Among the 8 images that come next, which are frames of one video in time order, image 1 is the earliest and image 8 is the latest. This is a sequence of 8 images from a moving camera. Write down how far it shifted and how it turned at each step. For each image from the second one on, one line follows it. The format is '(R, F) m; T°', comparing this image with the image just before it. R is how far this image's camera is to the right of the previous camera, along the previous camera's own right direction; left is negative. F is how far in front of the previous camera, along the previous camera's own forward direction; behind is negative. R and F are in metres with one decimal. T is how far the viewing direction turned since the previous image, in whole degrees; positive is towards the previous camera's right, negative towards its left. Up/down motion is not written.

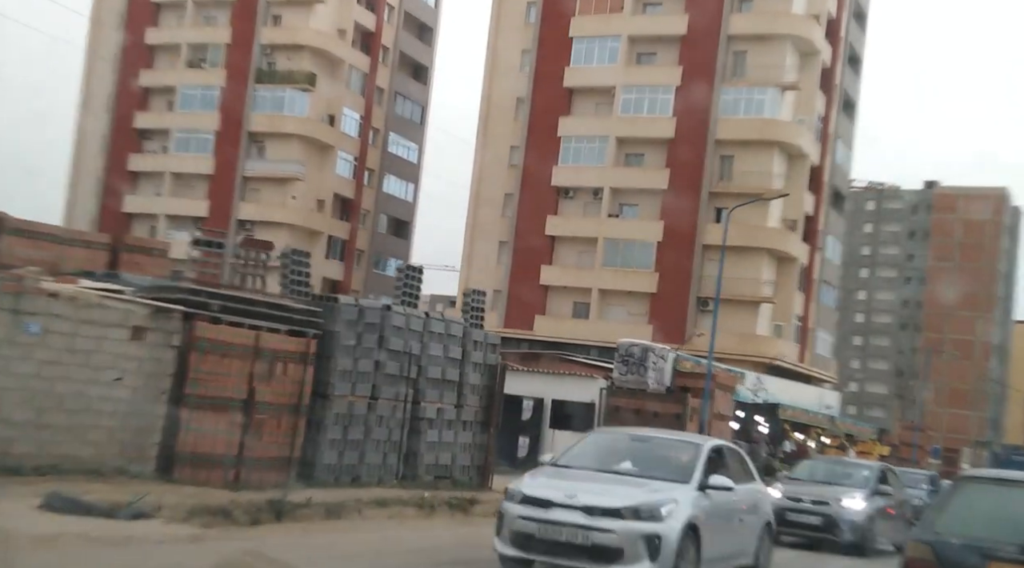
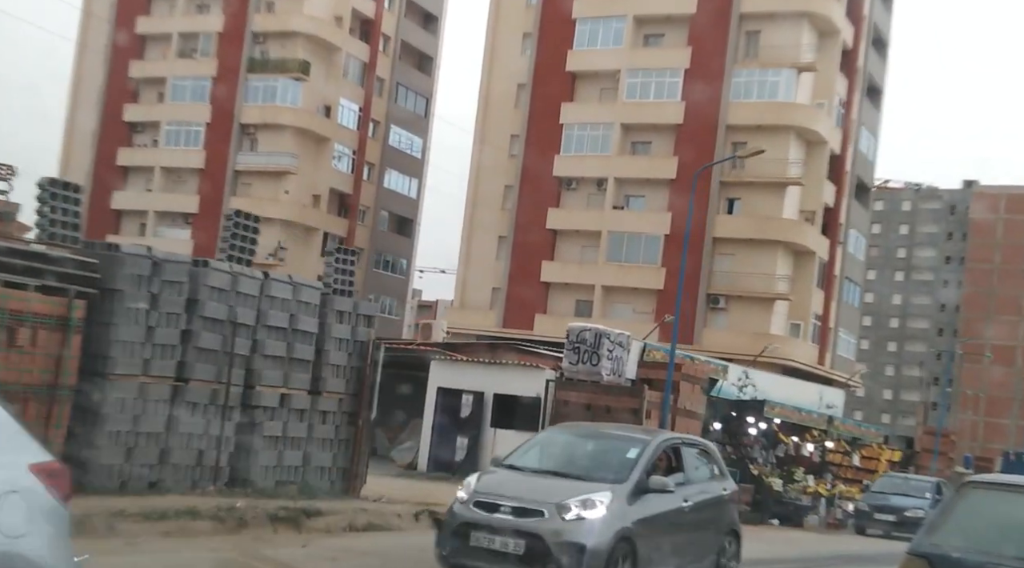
(+1.5, +3.2) m; -2°
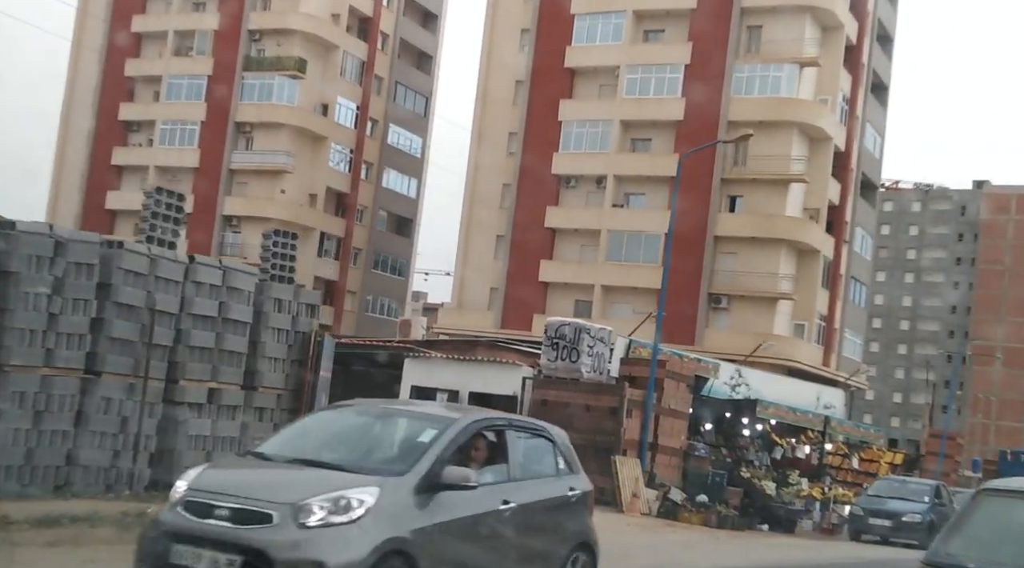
(+0.5, +1.0) m; 0°
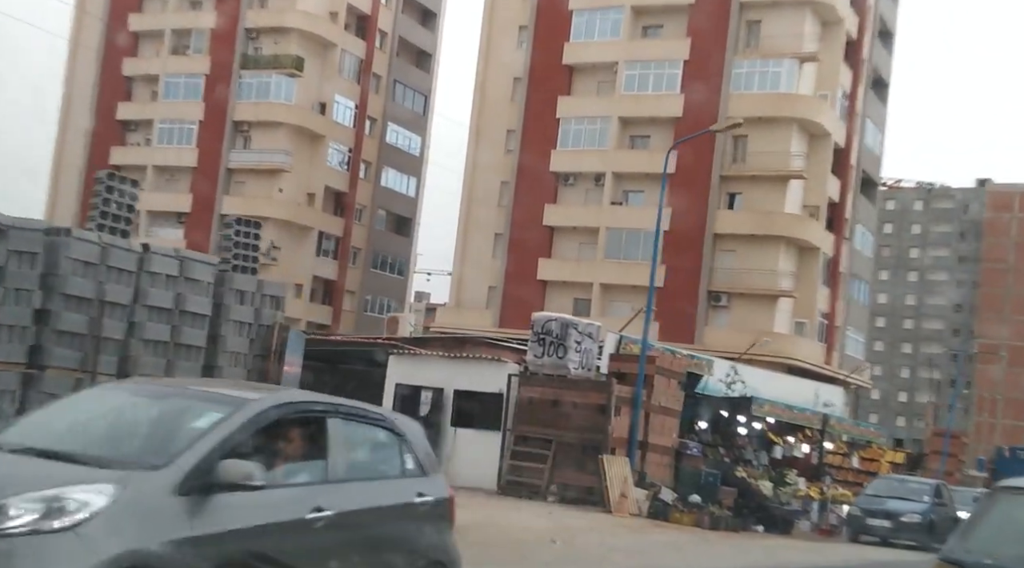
(+0.3, +0.4) m; 0°
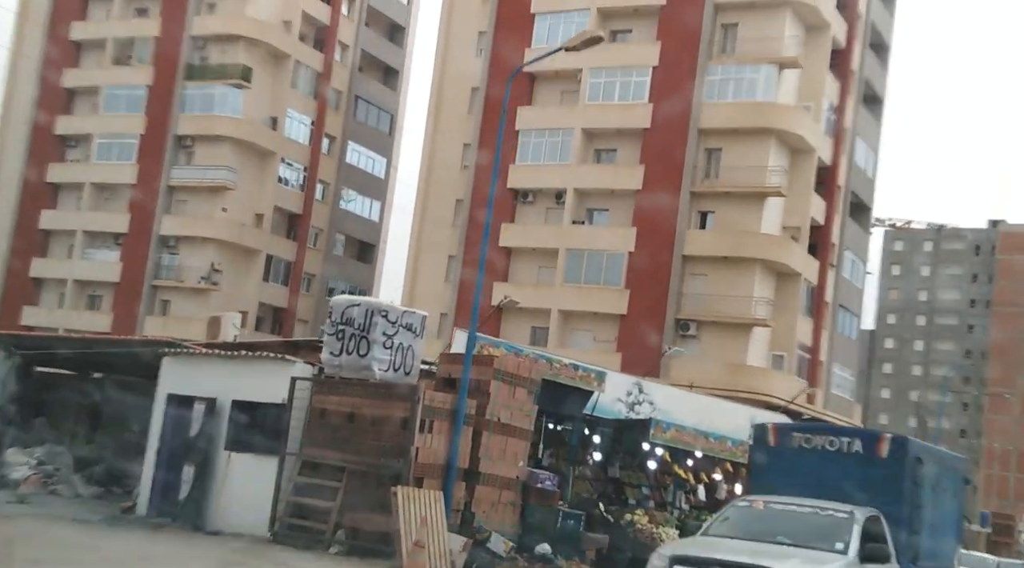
(+2.3, +4.5) m; -1°
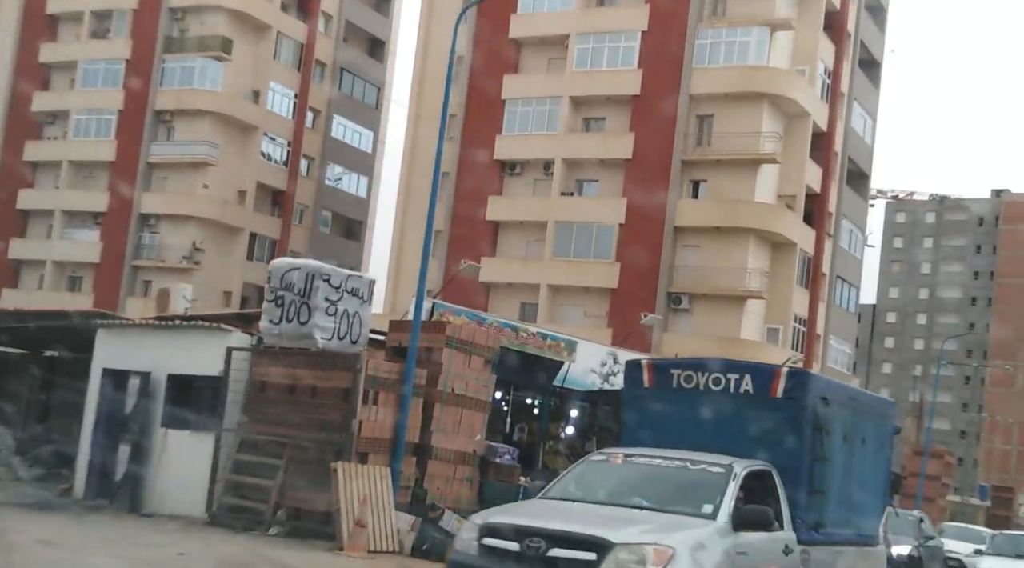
(+0.5, +1.3) m; 0°
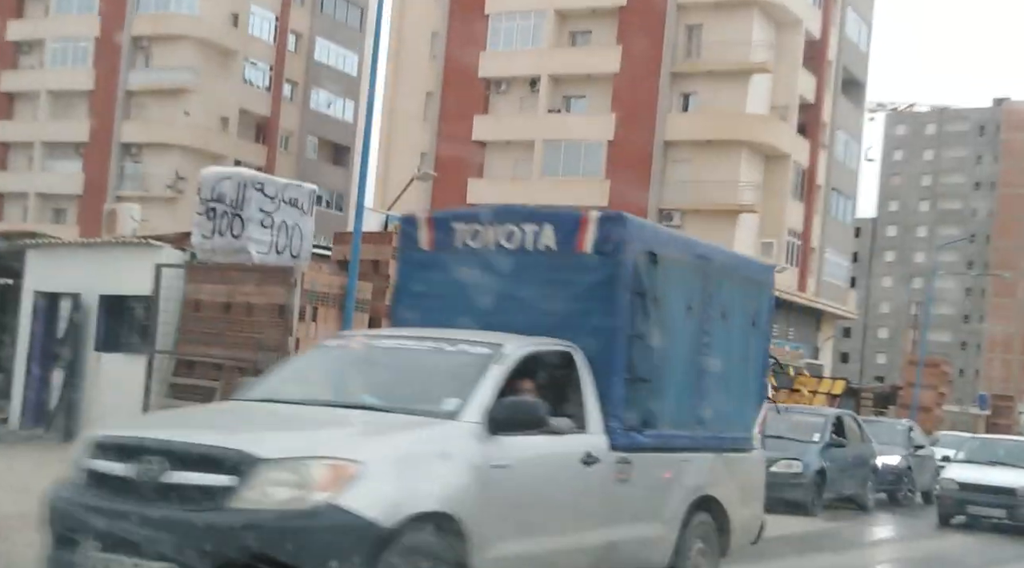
(+0.4, +0.9) m; 0°
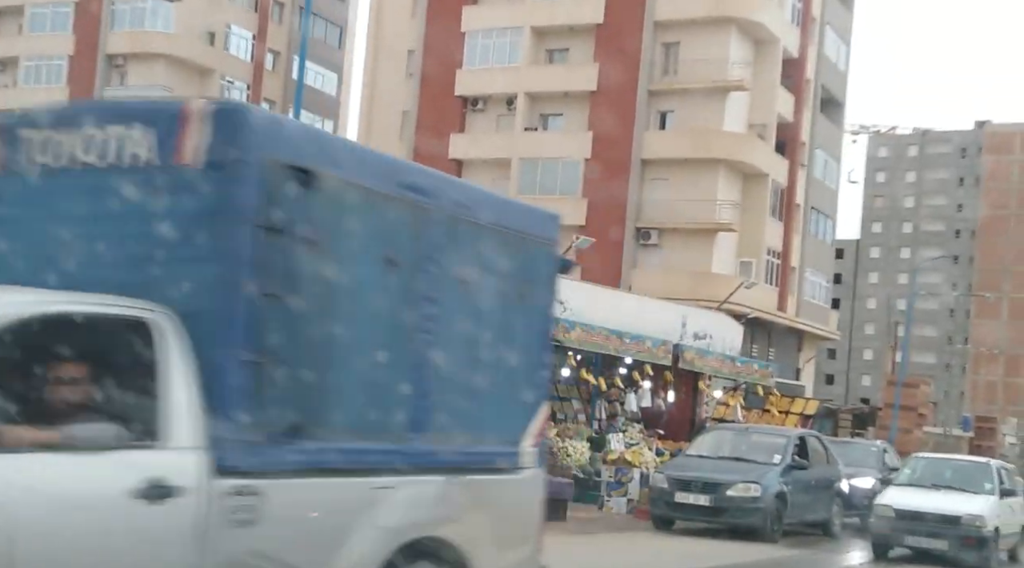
(+0.3, +0.5) m; +1°
